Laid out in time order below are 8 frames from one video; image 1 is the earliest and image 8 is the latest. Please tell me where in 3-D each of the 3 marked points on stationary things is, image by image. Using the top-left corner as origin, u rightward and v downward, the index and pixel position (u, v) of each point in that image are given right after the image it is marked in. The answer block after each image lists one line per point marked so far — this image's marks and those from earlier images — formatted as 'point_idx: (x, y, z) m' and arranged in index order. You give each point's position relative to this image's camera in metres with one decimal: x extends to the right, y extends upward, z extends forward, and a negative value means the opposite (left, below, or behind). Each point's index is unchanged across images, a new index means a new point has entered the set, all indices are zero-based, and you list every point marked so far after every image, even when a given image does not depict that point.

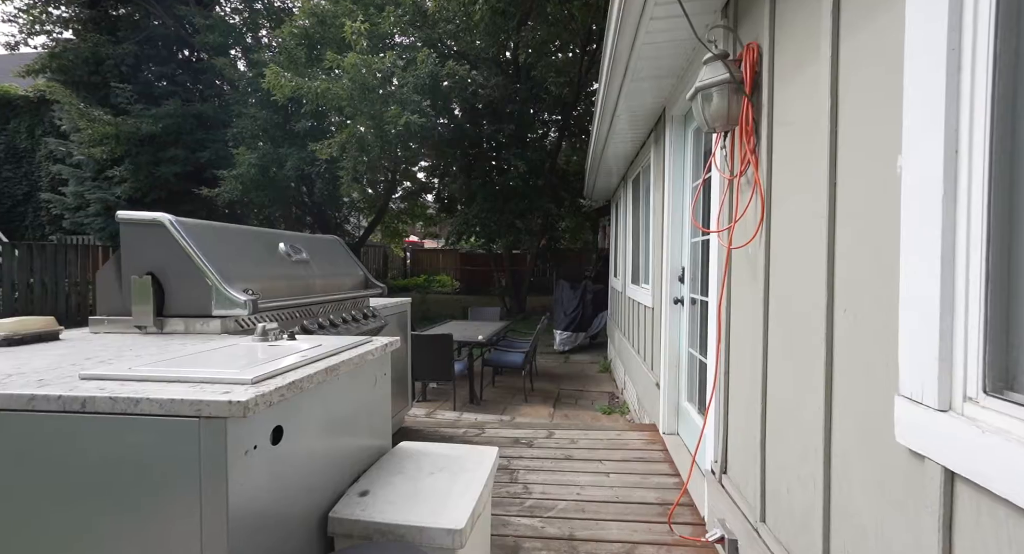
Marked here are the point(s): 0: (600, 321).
0: (+1.6, -0.8, +8.3) m
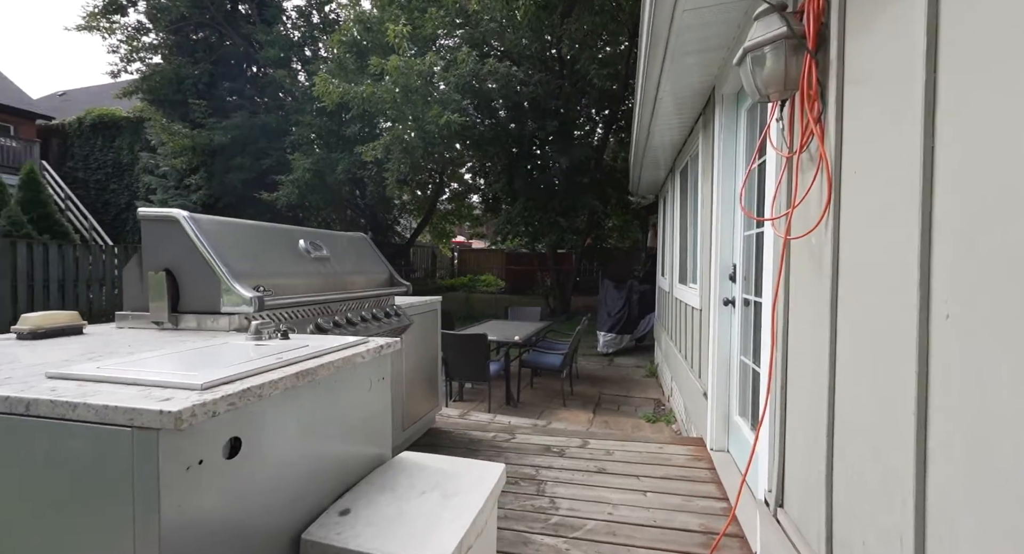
0: (+2.3, -0.8, +7.9) m
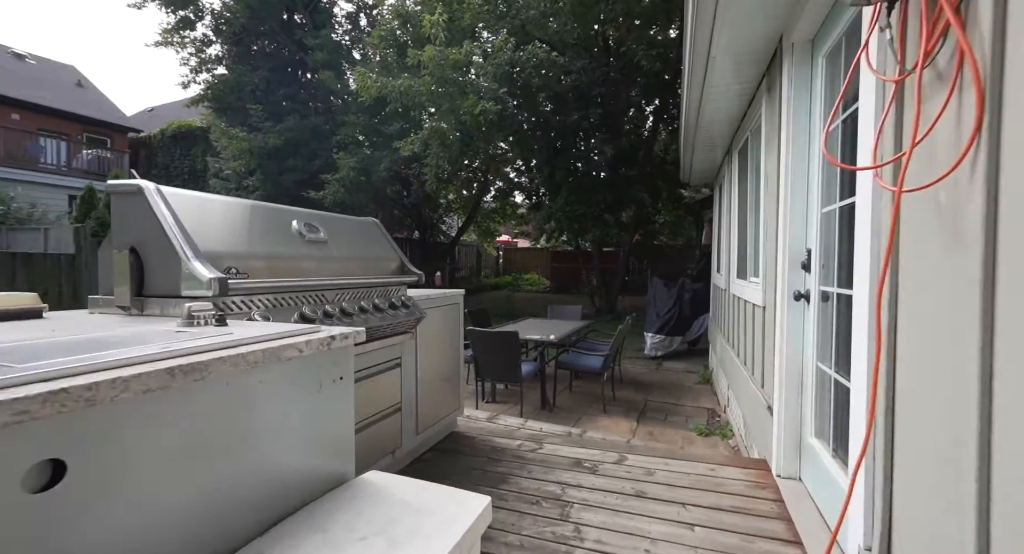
0: (+3.0, -0.8, +7.3) m
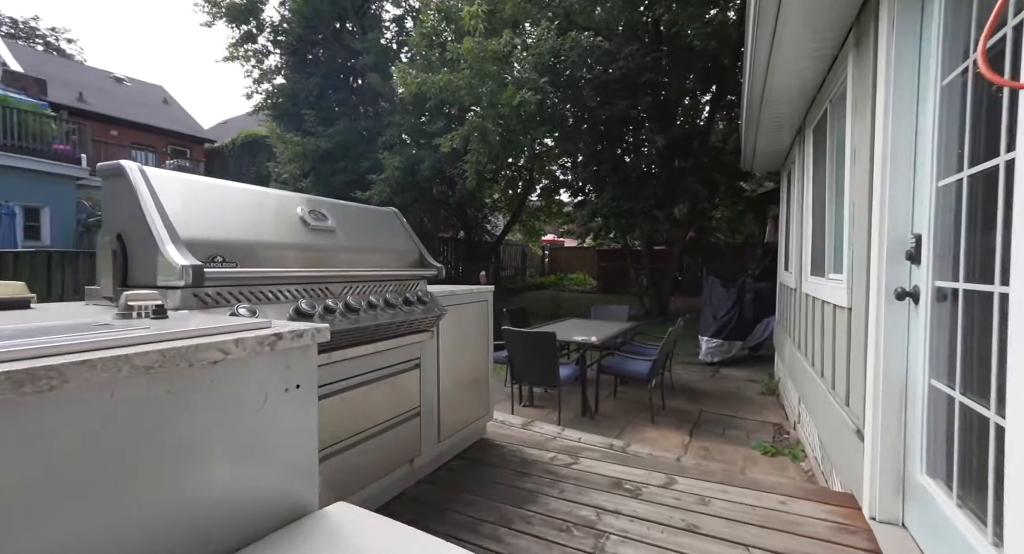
0: (+3.6, -0.8, +6.6) m
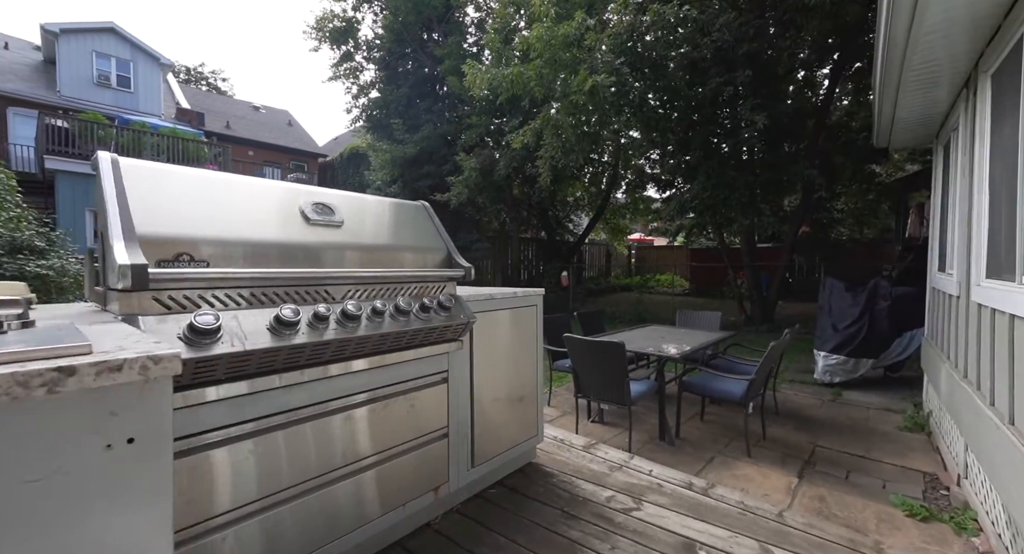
0: (+4.5, -0.8, +5.4) m
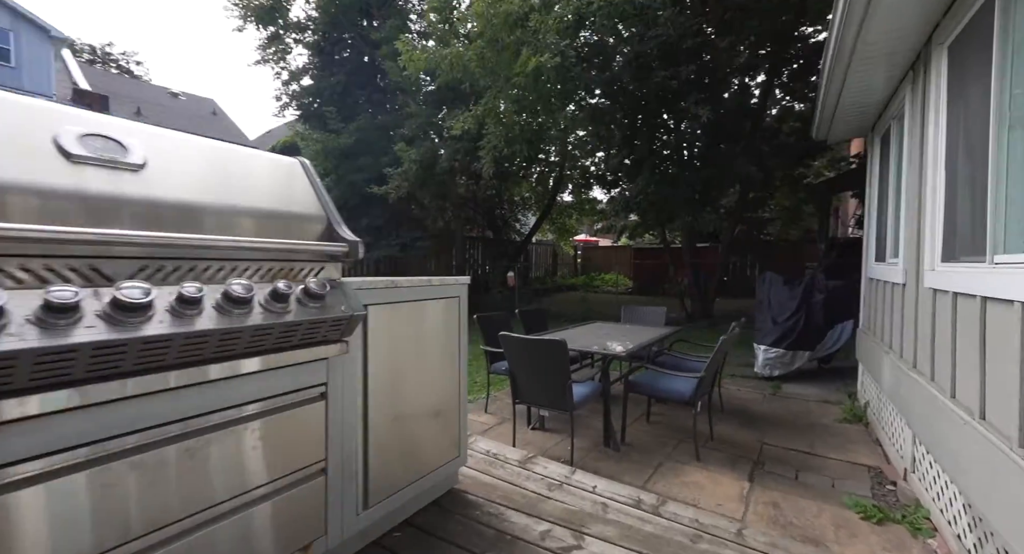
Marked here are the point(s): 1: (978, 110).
0: (+3.8, -0.7, +5.5) m
1: (+2.0, +0.8, +2.2) m
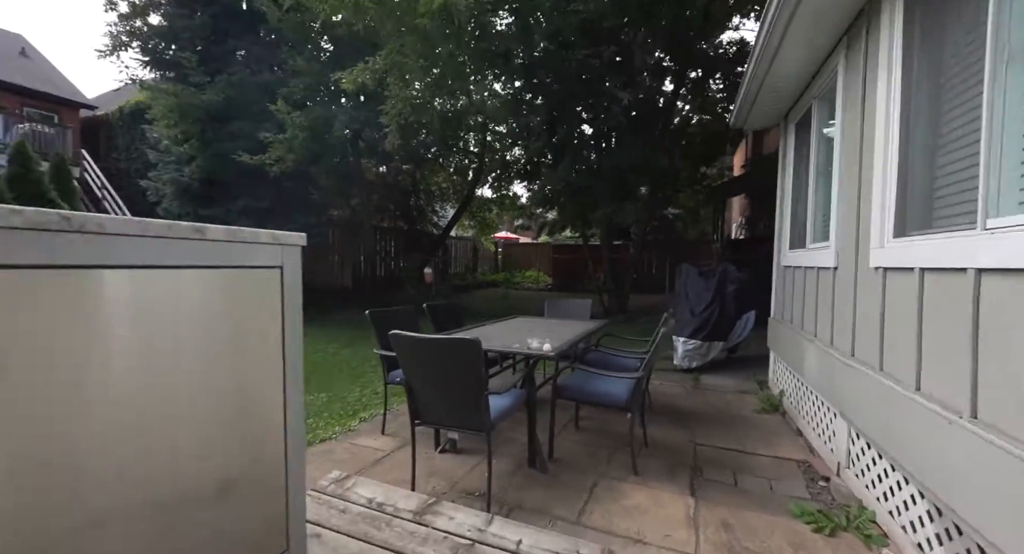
0: (+2.8, -0.6, +5.5) m
1: (+1.6, +0.9, +1.8) m
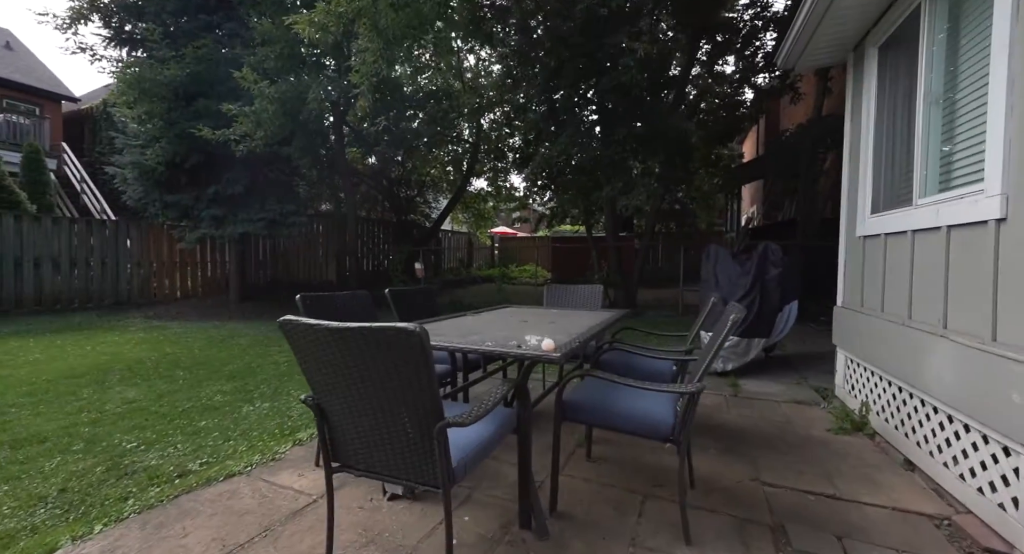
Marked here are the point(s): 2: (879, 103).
0: (+2.8, -0.4, +4.6) m
1: (+1.5, +1.0, +0.9) m
2: (+2.2, +1.1, +2.9) m
